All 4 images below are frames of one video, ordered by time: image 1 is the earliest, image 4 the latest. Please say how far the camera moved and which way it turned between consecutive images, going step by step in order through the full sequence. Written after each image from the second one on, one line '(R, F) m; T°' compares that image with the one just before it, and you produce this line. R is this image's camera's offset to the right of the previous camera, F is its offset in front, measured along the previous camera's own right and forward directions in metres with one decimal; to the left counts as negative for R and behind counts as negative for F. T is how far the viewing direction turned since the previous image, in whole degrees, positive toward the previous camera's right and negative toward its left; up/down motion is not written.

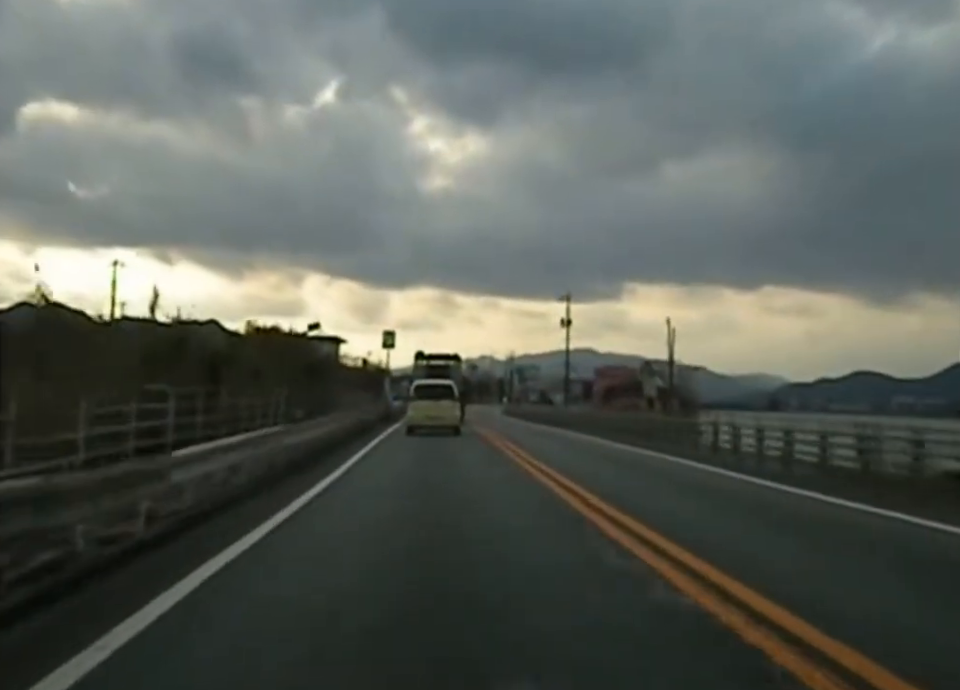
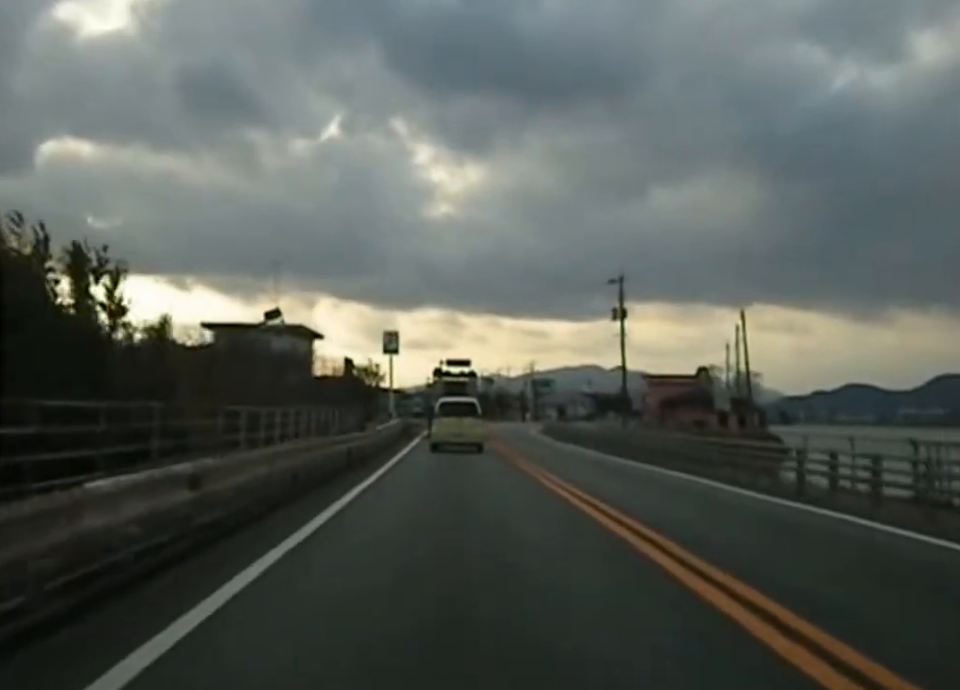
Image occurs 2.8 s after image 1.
(-0.5, -0.9) m; 0°
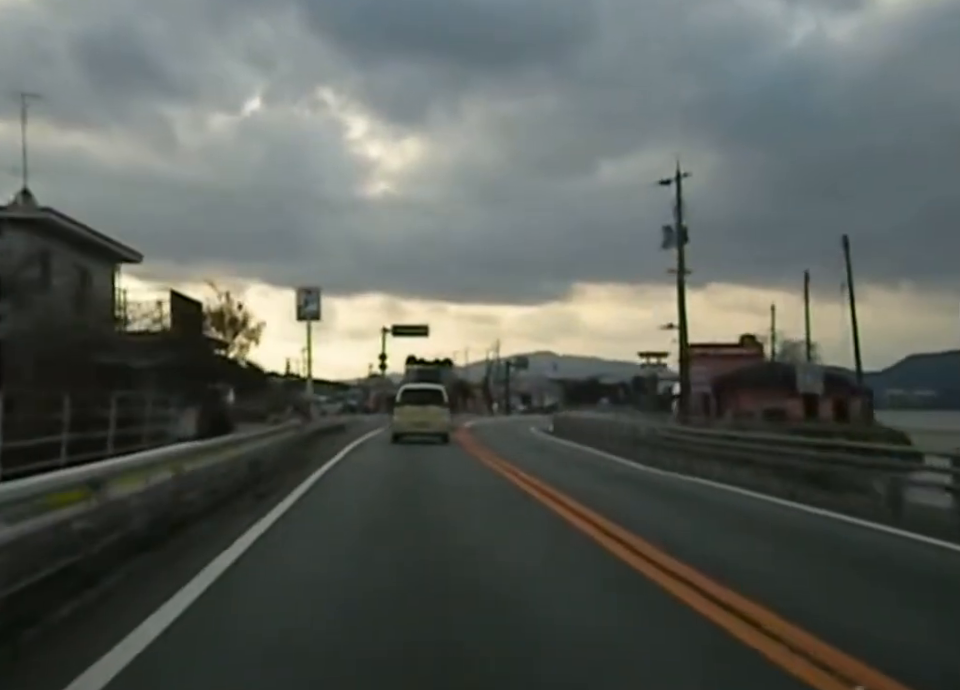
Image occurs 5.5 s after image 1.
(-0.3, +3.2) m; +4°
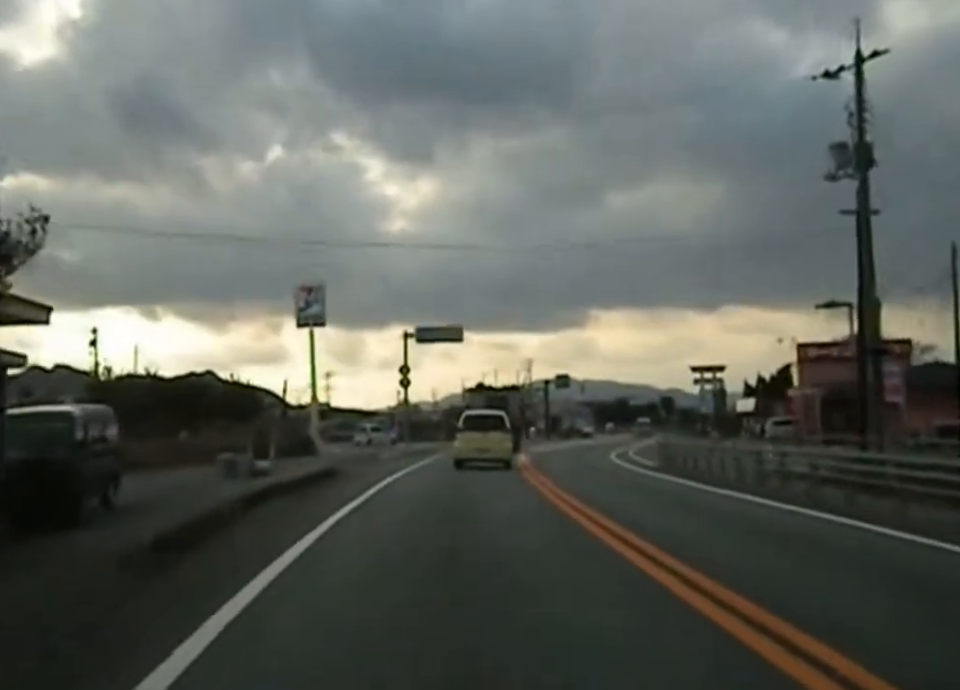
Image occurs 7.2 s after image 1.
(-0.6, +0.8) m; -1°
